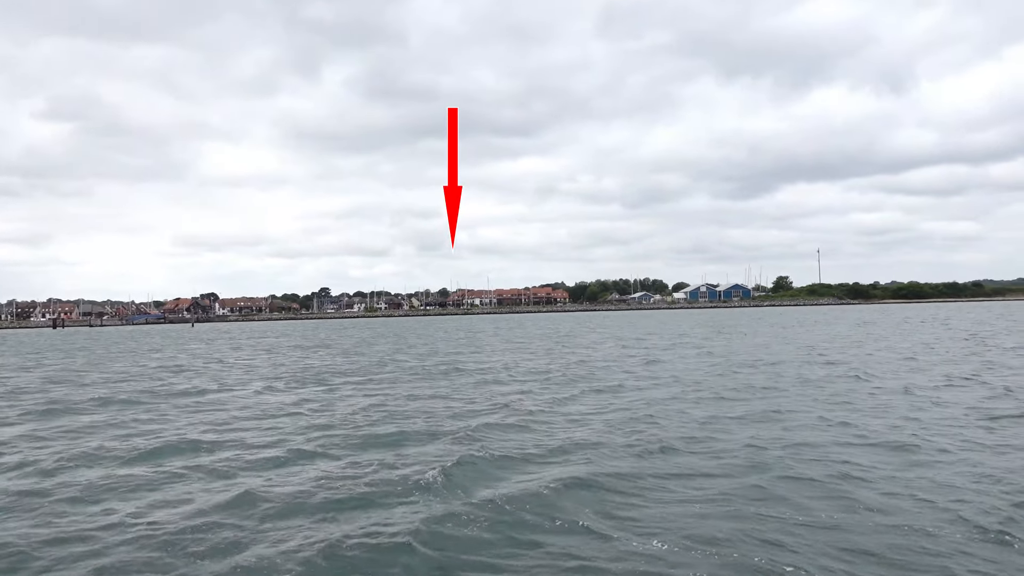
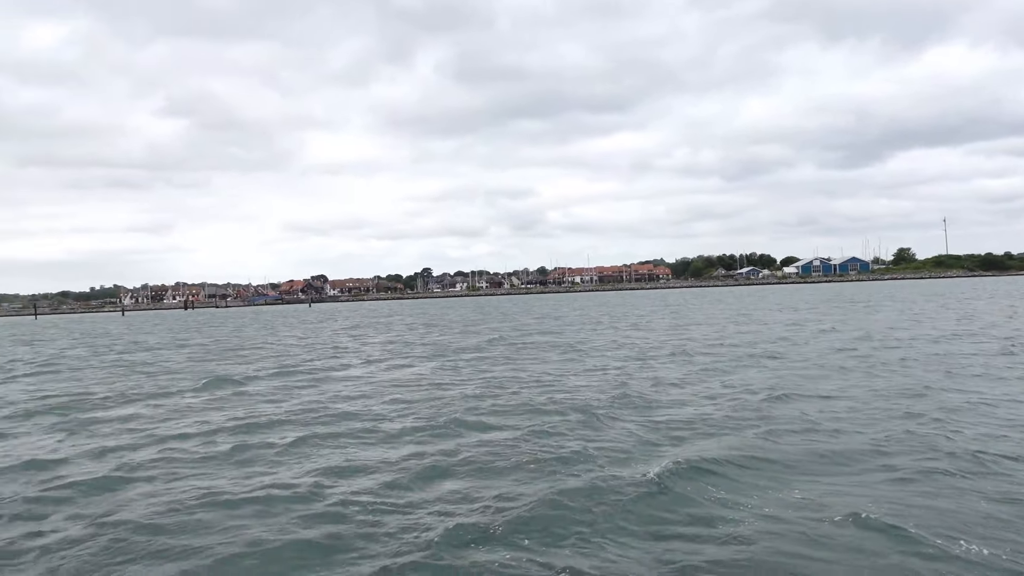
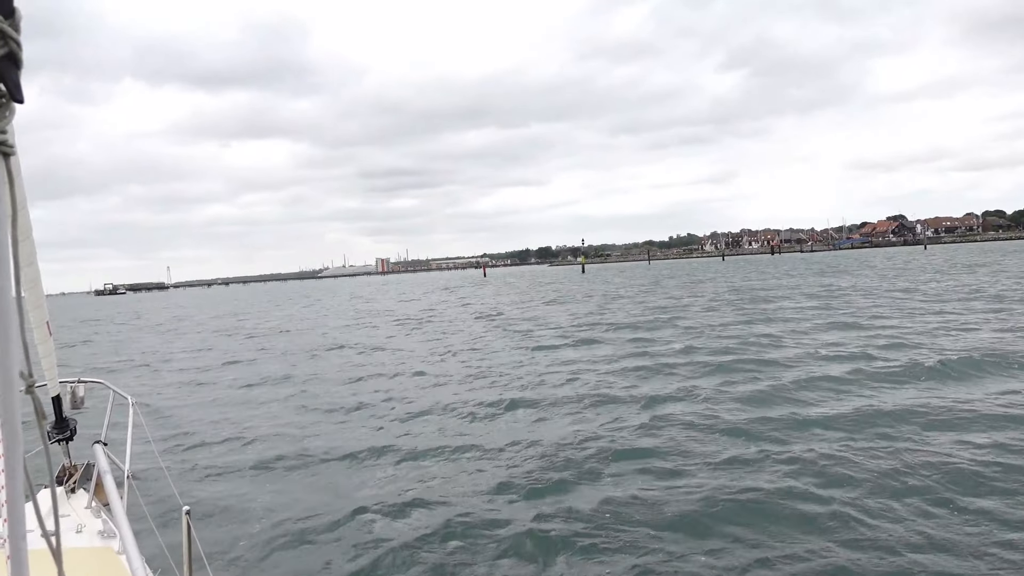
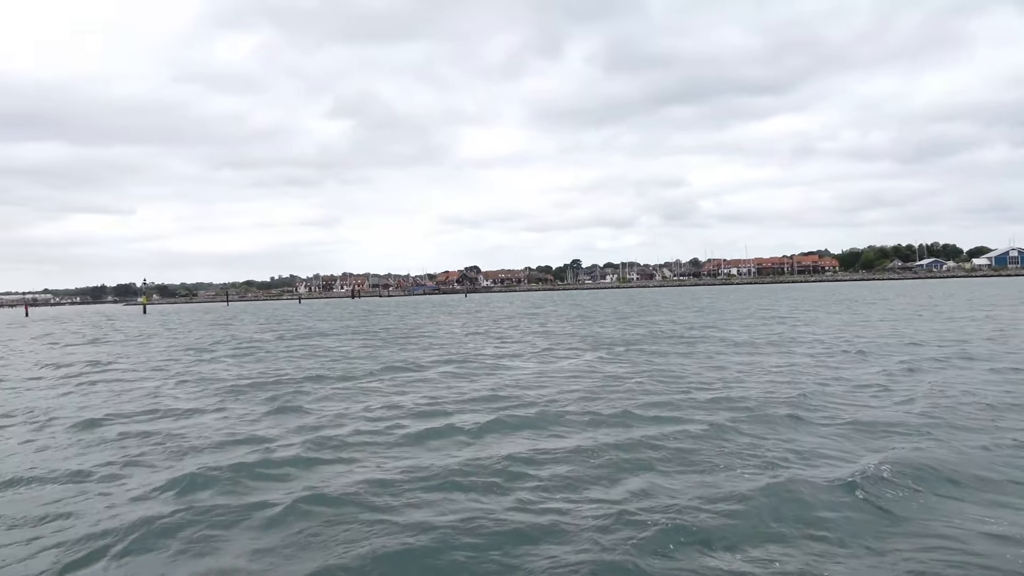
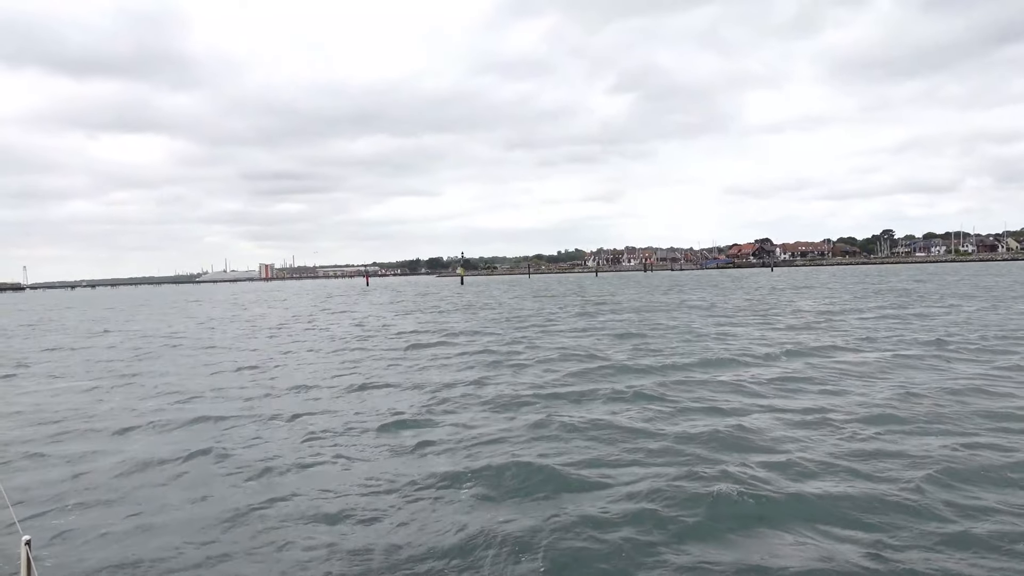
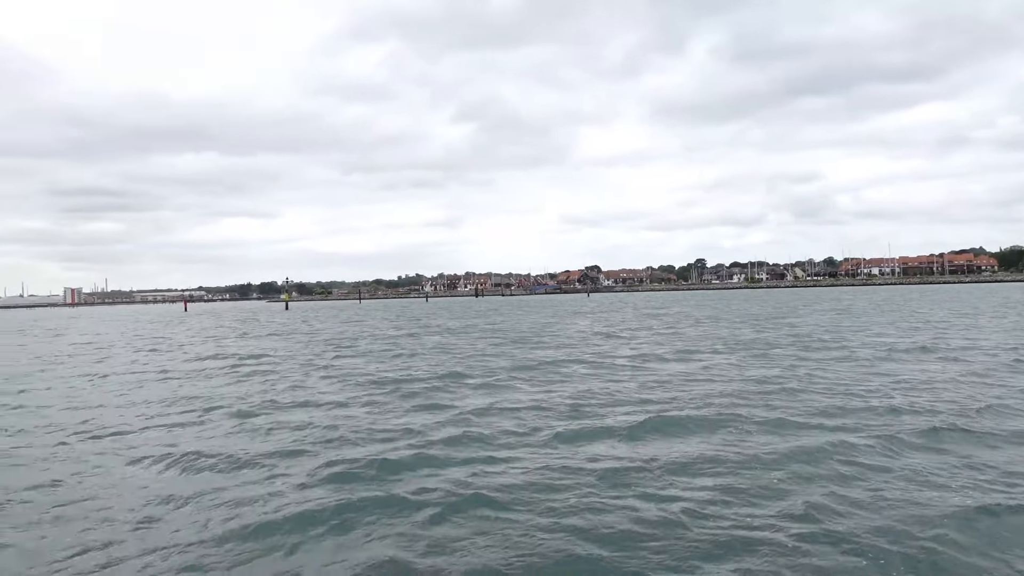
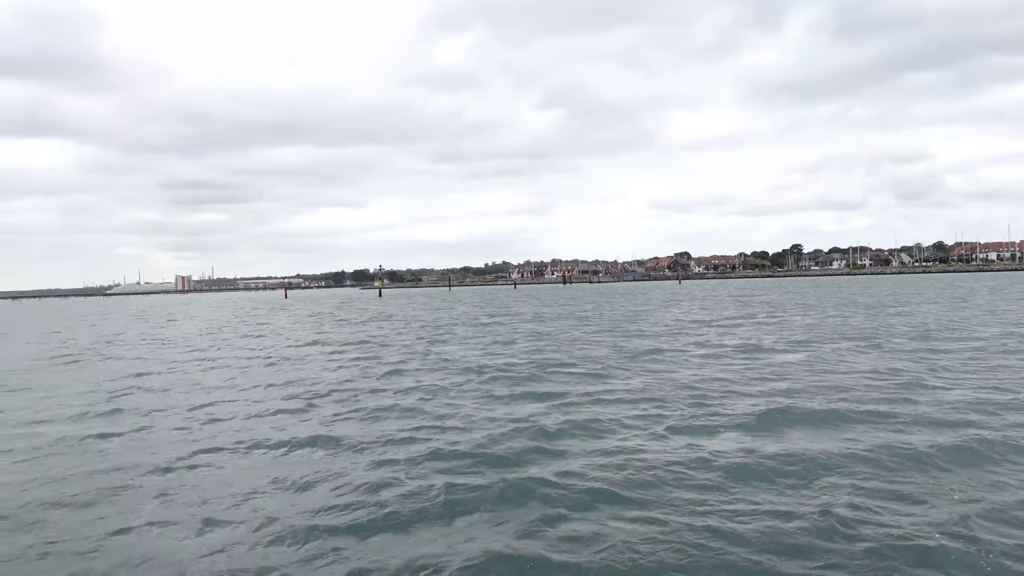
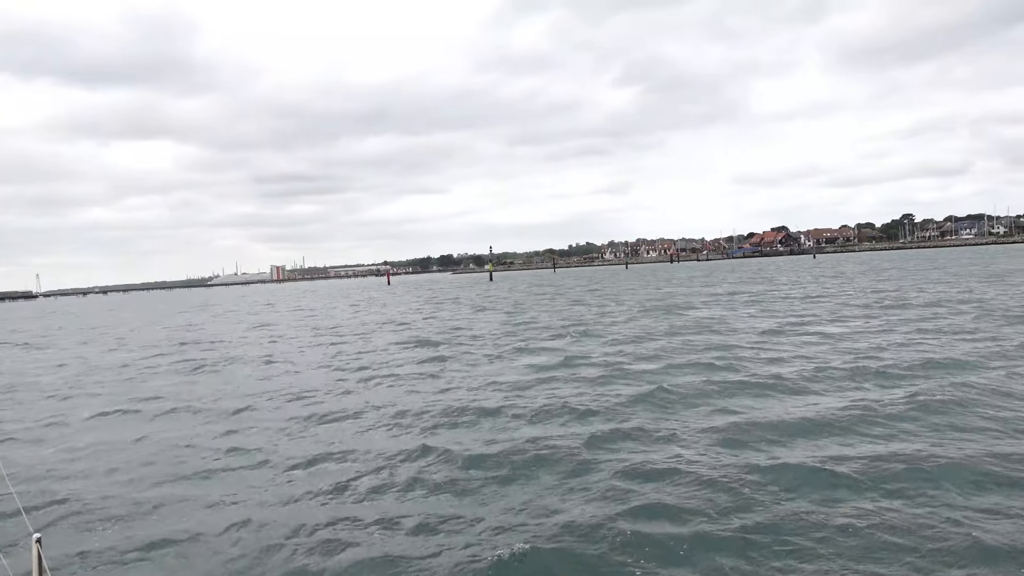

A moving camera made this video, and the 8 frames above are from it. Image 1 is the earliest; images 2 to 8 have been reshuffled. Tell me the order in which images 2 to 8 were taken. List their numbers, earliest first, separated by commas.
2, 4, 6, 7, 5, 3, 8
